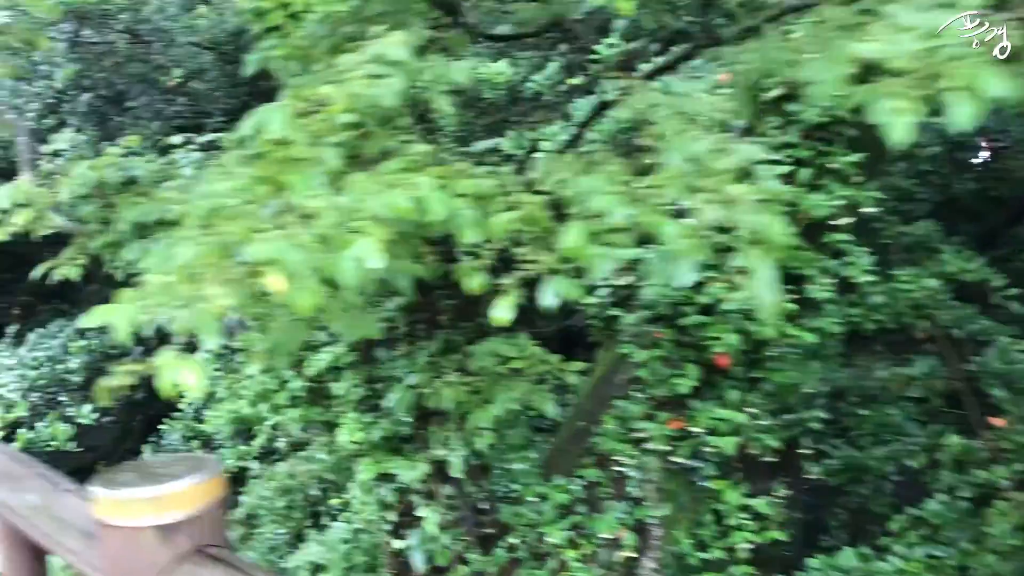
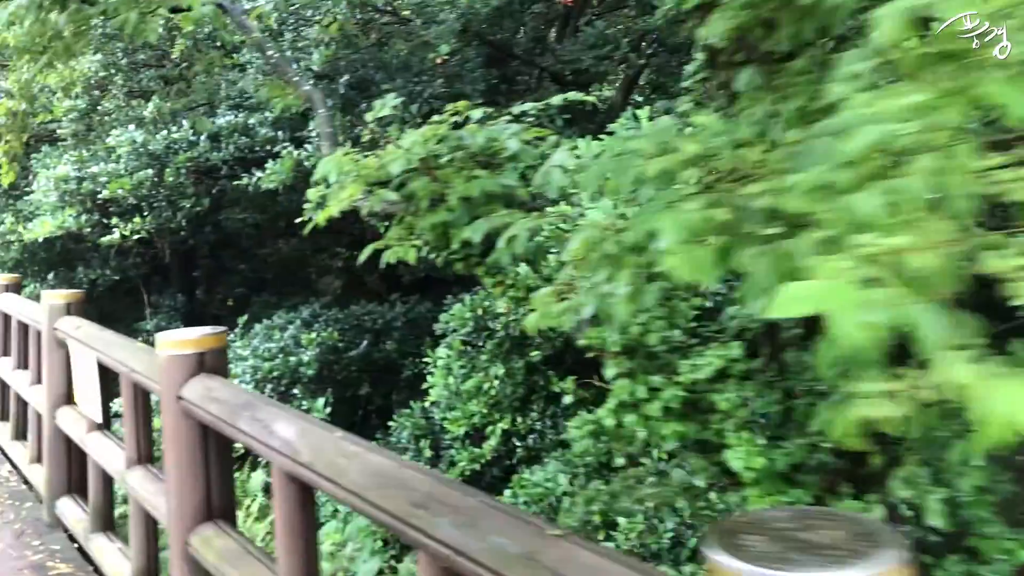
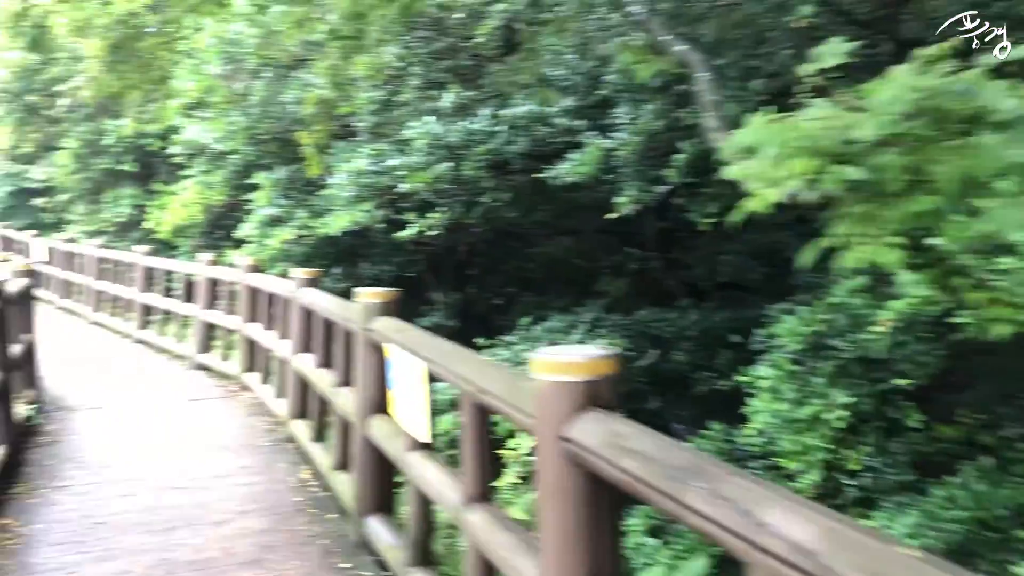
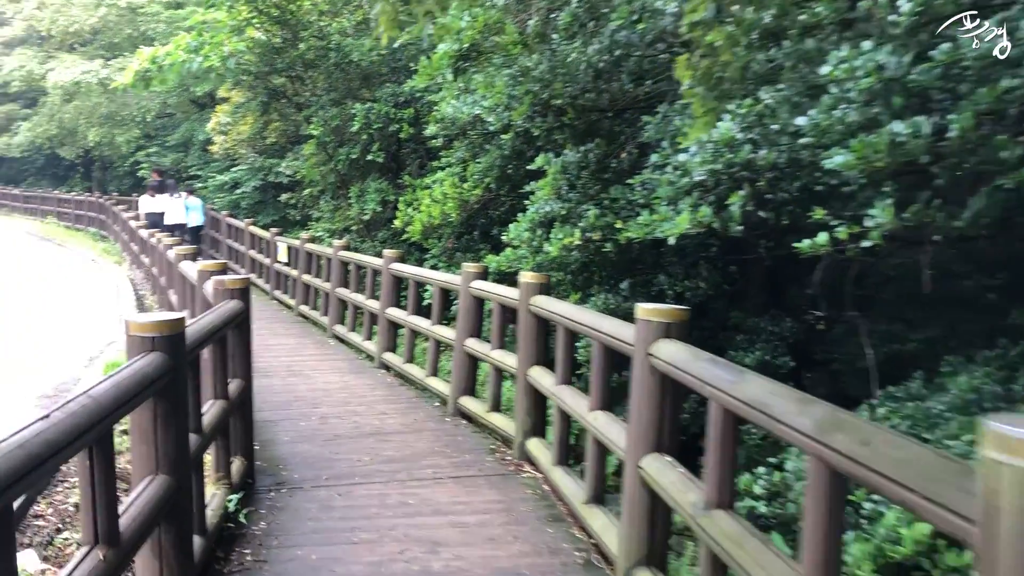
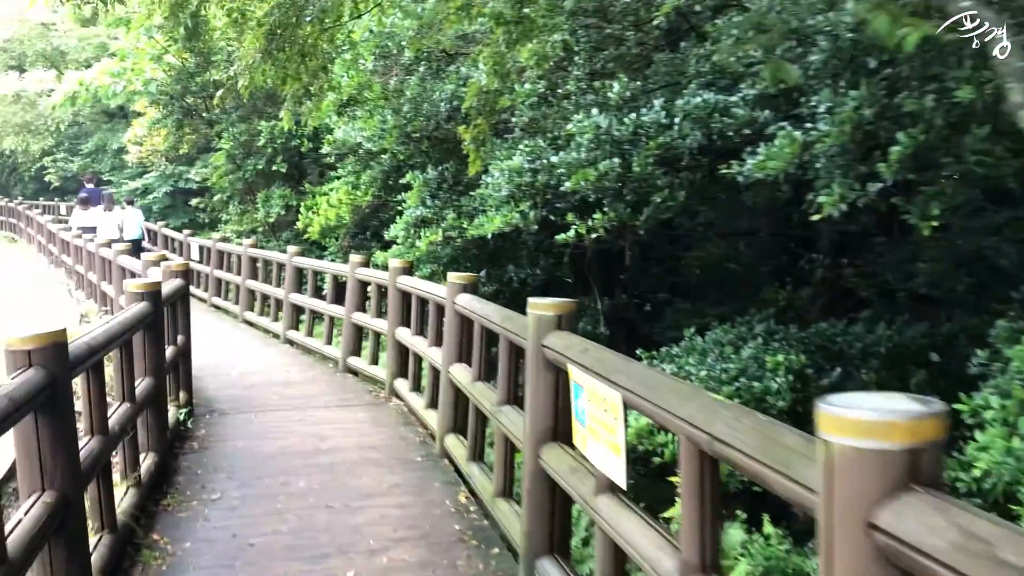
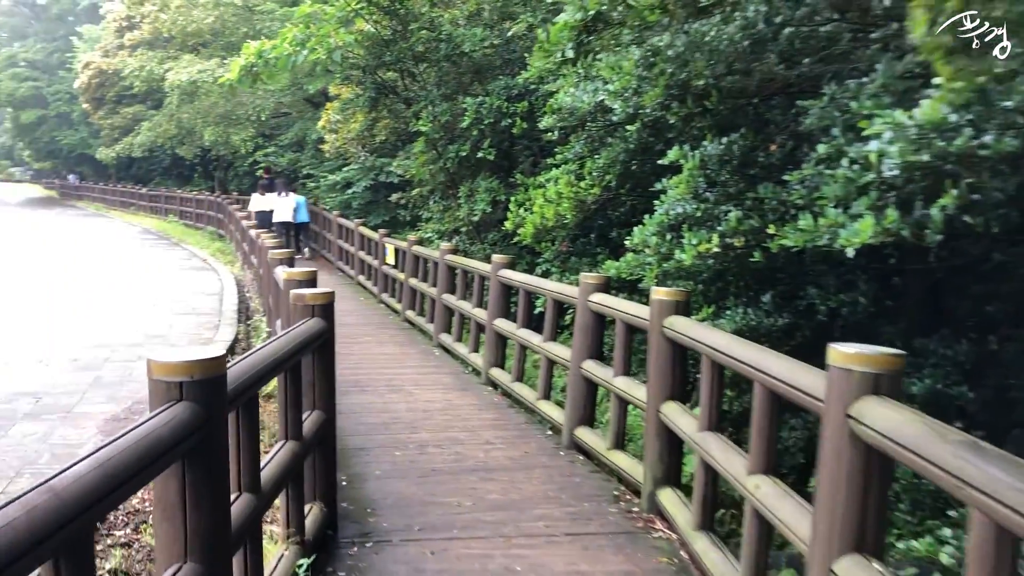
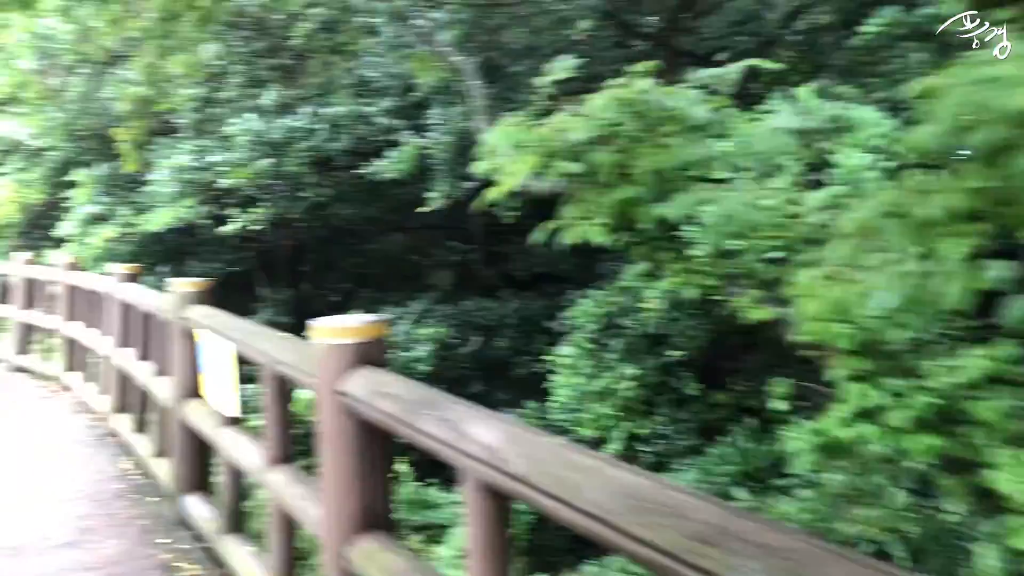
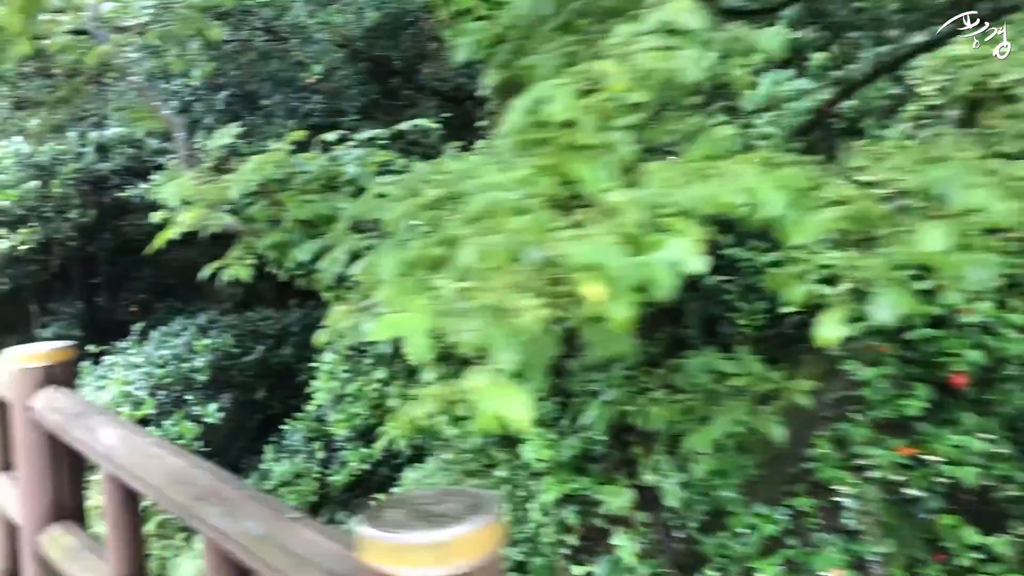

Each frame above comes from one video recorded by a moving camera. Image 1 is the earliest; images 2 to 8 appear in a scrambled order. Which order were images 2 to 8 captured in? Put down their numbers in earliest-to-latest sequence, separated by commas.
8, 2, 7, 3, 5, 4, 6
